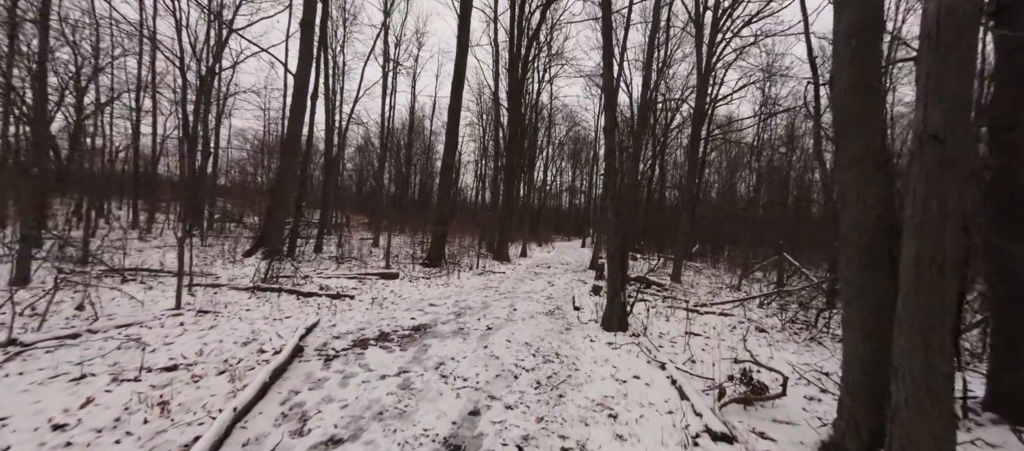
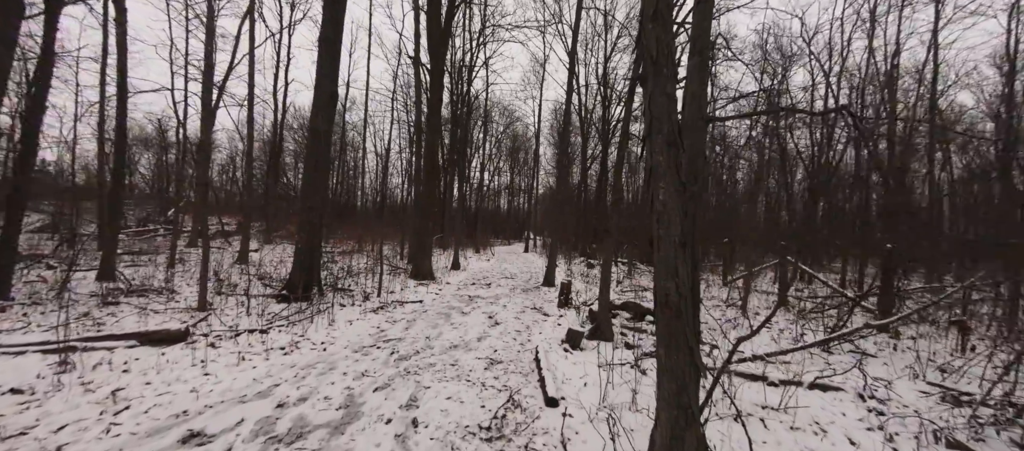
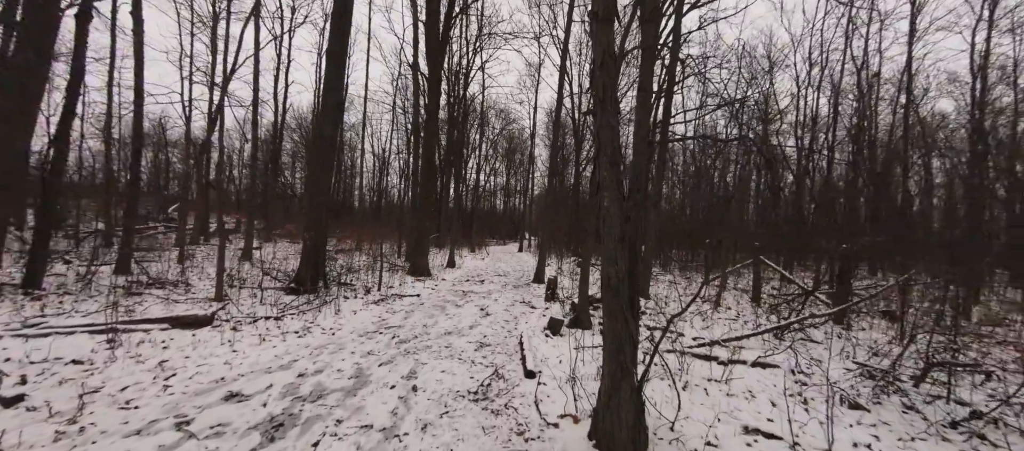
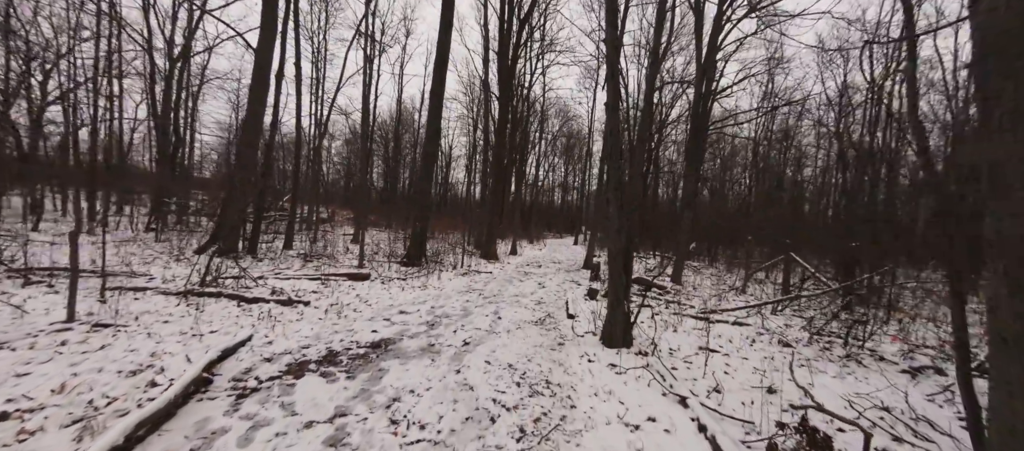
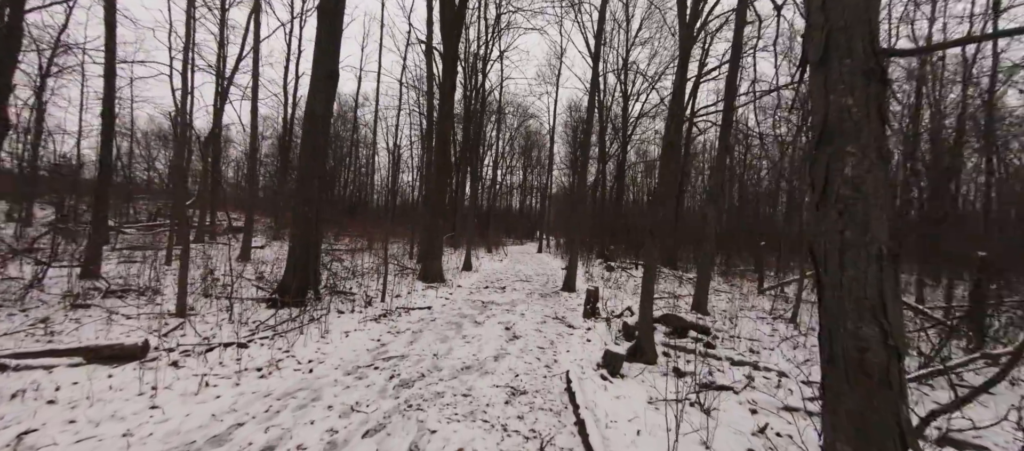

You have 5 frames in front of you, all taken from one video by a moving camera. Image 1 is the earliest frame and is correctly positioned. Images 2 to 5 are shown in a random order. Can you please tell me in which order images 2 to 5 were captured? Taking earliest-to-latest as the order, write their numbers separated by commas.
4, 3, 2, 5
